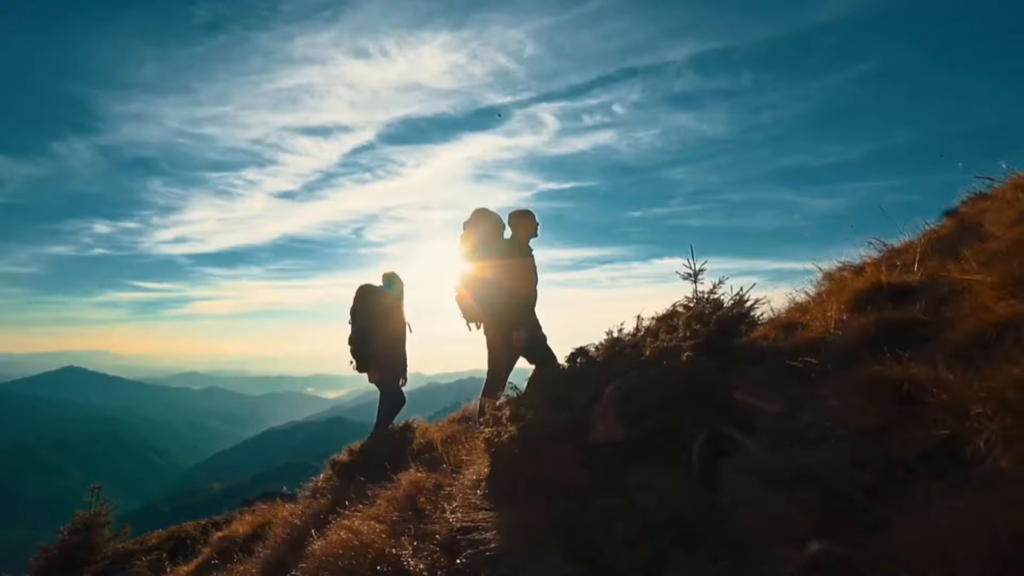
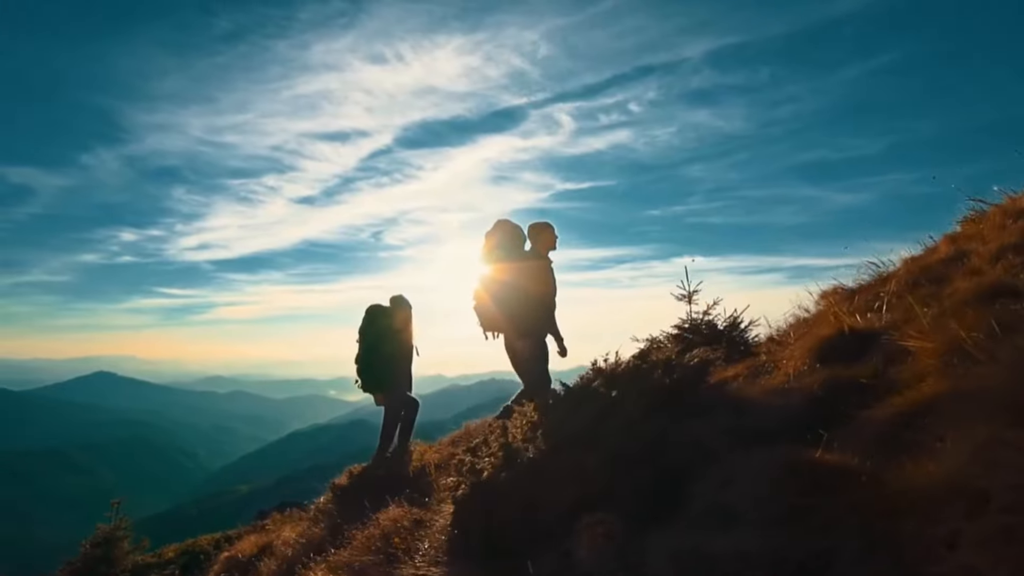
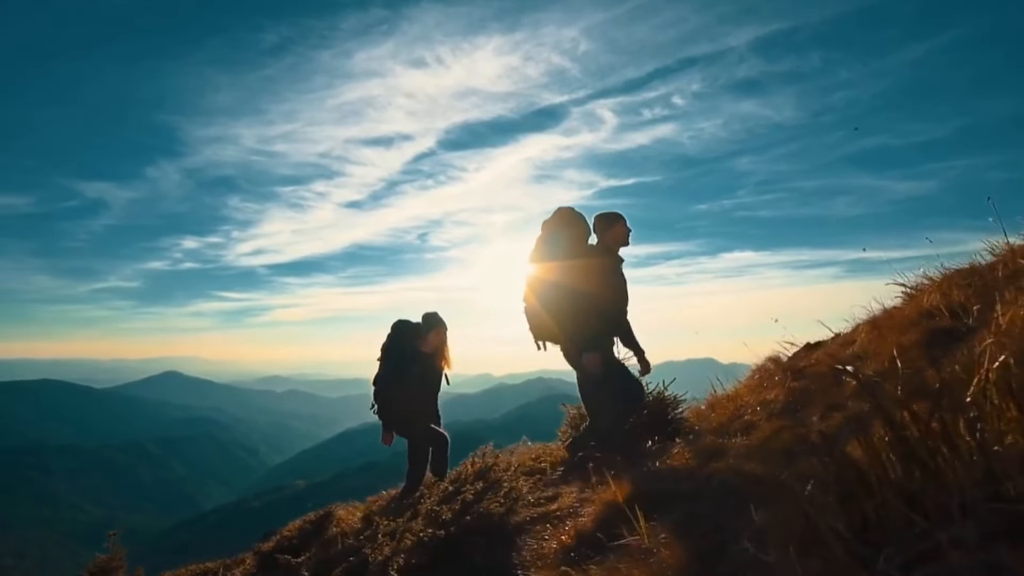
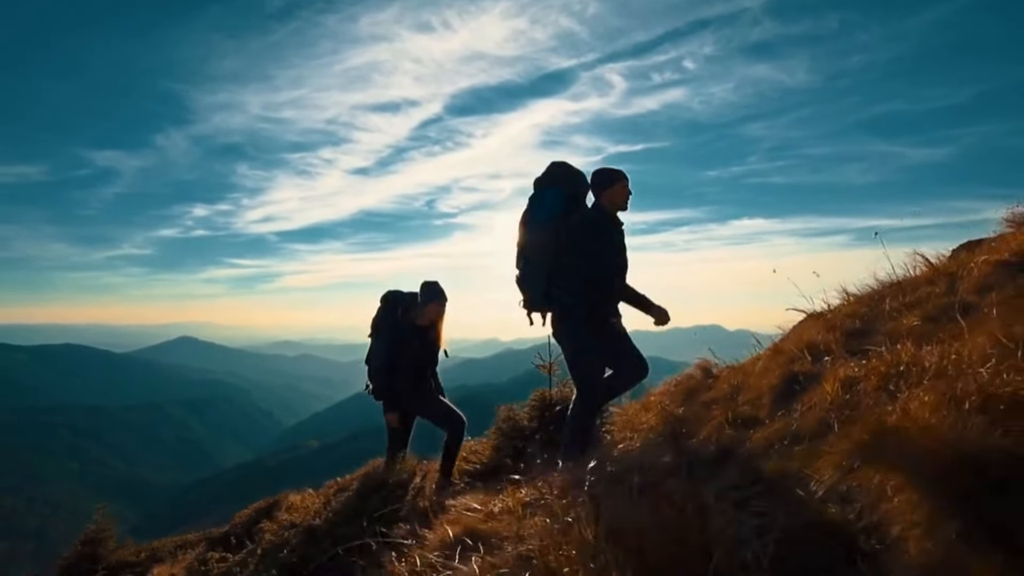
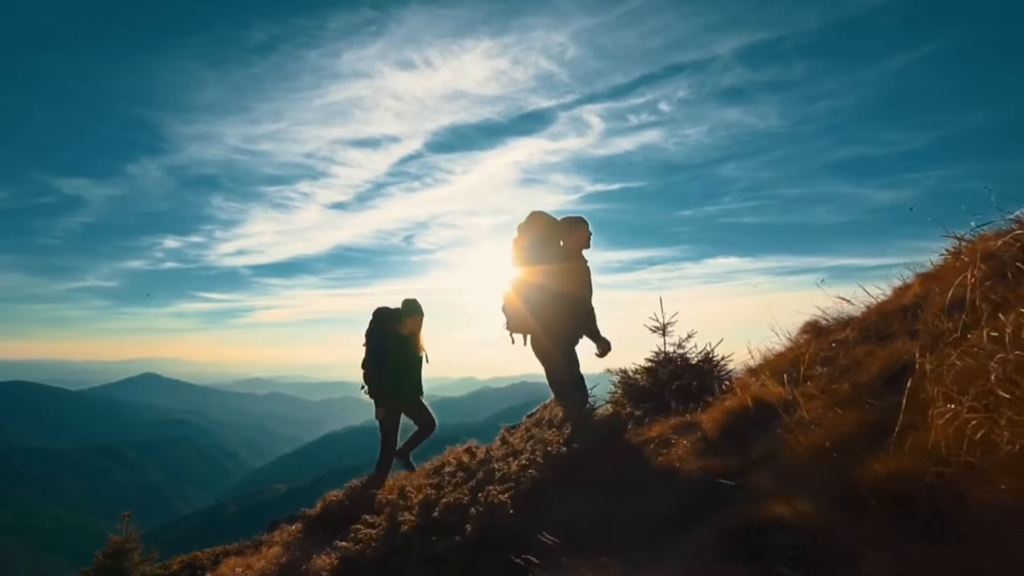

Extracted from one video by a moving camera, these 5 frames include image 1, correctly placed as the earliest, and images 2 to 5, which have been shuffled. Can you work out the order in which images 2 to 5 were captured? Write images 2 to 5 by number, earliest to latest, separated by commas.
2, 5, 3, 4
